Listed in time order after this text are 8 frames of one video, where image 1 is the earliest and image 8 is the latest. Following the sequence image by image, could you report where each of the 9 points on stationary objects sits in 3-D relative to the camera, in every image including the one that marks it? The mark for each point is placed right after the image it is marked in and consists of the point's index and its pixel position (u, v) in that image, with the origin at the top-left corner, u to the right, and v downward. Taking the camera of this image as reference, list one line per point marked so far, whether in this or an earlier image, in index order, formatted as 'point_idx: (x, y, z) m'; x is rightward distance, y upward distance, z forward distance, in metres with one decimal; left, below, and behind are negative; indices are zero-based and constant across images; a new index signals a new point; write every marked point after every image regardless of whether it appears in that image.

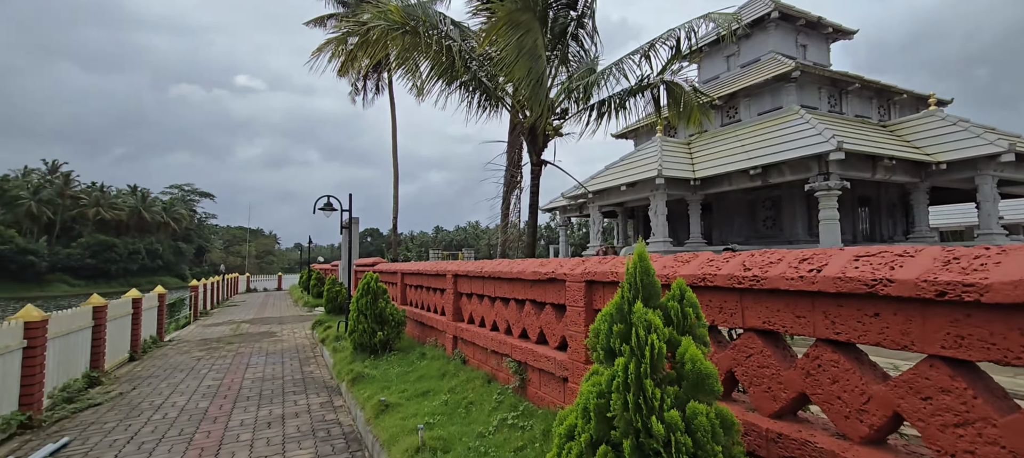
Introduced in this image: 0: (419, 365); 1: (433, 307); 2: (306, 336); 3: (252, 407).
0: (-0.9, -1.3, +5.6) m
1: (-0.8, -0.8, +6.4) m
2: (-3.9, -2.1, +11.6) m
3: (-2.5, -1.7, +5.9) m
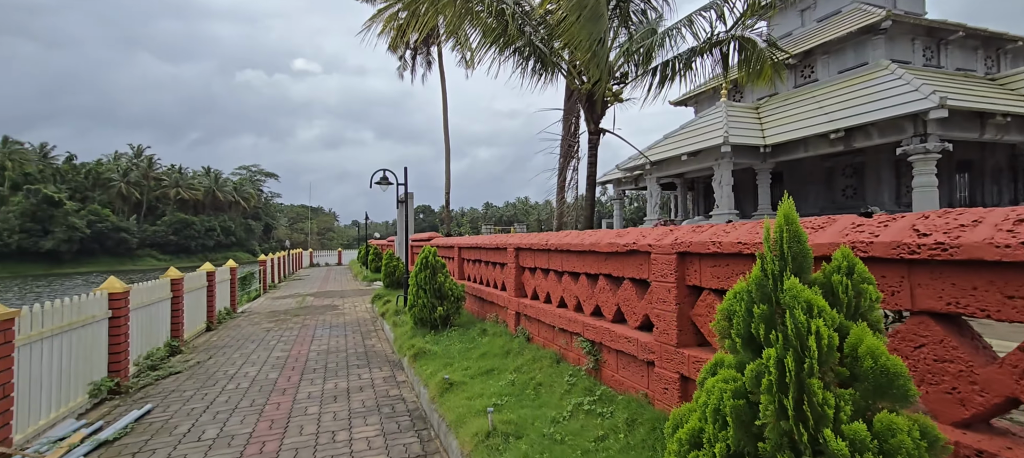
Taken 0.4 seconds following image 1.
0: (-0.3, -1.0, +5.4) m
1: (-0.2, -0.5, +6.2) m
2: (-2.8, -1.6, +11.6) m
3: (-1.9, -1.5, +5.9) m
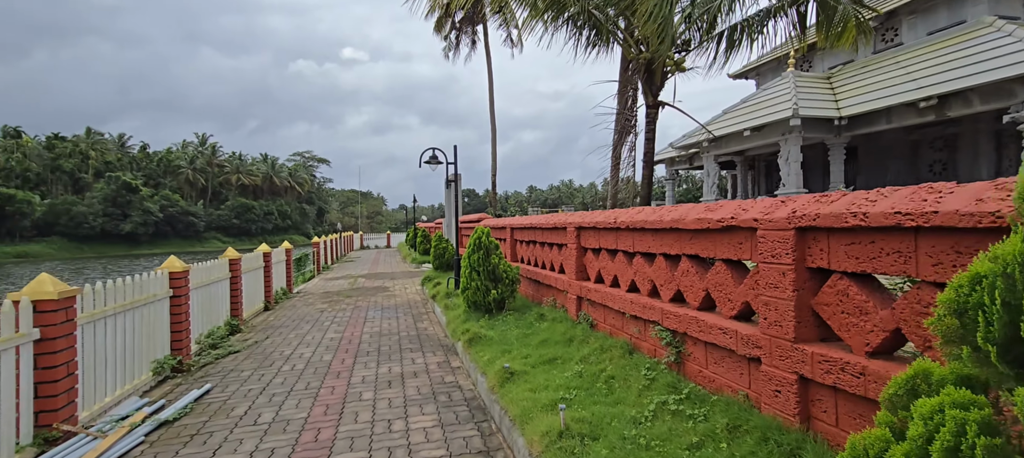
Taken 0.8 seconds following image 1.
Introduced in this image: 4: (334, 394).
0: (+0.2, -0.8, +5.1) m
1: (+0.4, -0.3, +5.8) m
2: (-1.8, -1.2, +11.5) m
3: (-1.3, -1.3, +5.7) m
4: (-1.4, -1.3, +4.7) m
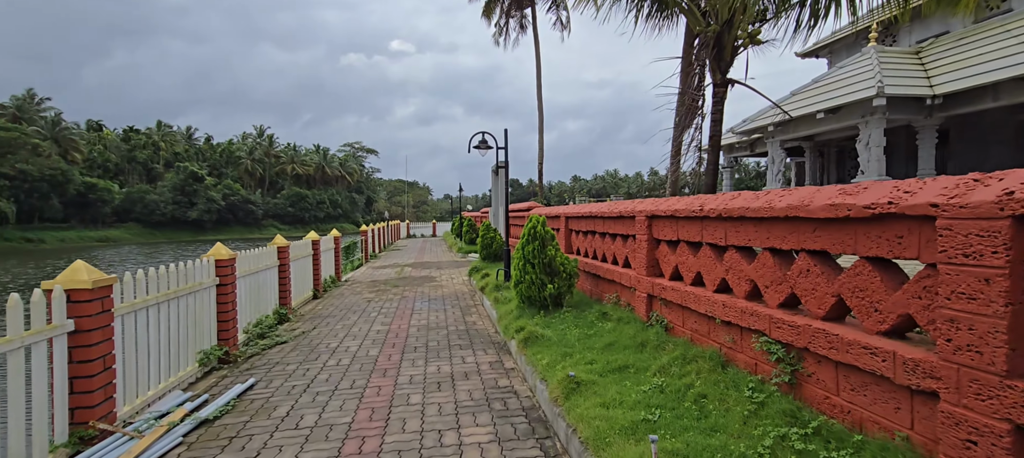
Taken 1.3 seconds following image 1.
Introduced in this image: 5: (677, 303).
0: (+0.7, -0.7, +4.5) m
1: (+0.9, -0.2, +5.3) m
2: (-0.9, -1.0, +11.1) m
3: (-0.8, -1.2, +5.3) m
4: (-0.9, -1.2, +4.3) m
5: (+1.0, -0.5, +3.7) m
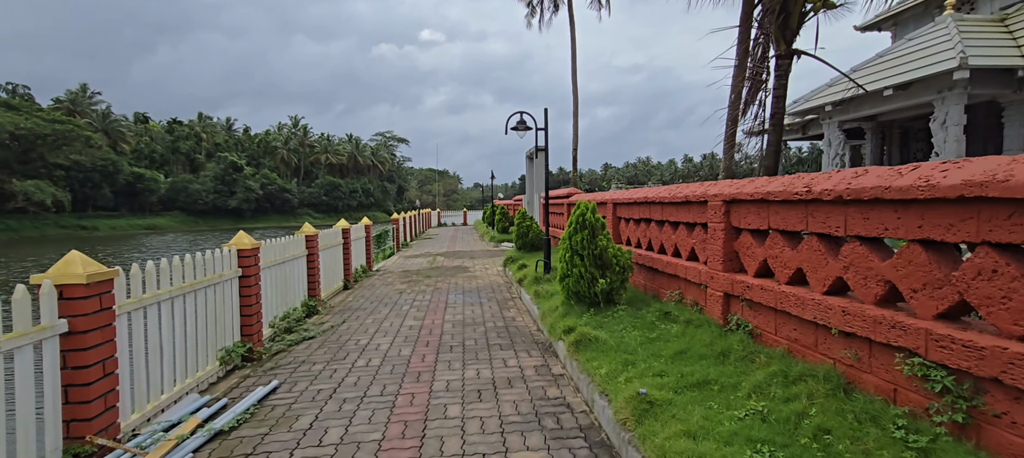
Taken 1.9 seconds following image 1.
0: (+1.0, -0.7, +3.9) m
1: (+1.3, -0.2, +4.6) m
2: (-0.2, -0.8, +10.6) m
3: (-0.4, -1.1, +4.8) m
4: (-0.6, -1.1, +3.8) m
5: (+1.3, -0.4, +3.1) m
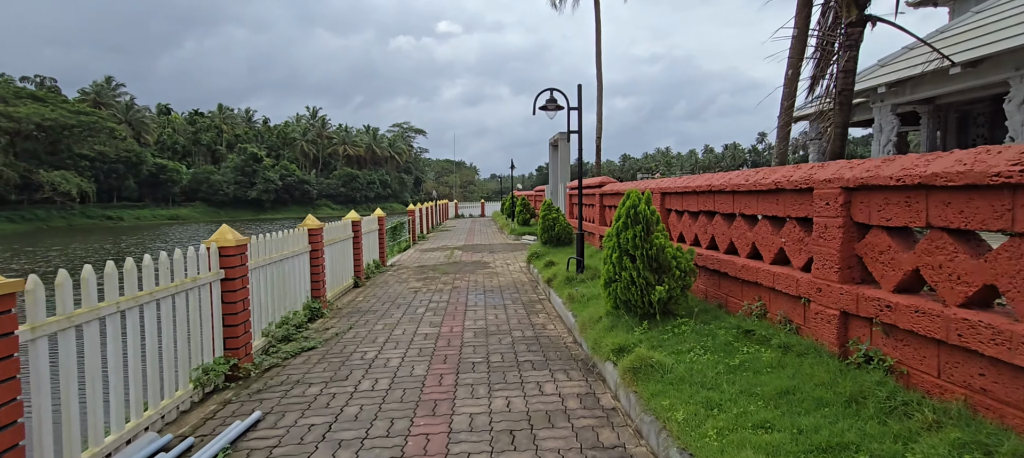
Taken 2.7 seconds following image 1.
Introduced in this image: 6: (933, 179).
0: (+1.2, -0.6, +3.0) m
1: (+1.5, -0.1, +3.7) m
2: (+0.2, -0.7, +9.7) m
3: (-0.2, -1.0, +3.9) m
4: (-0.4, -1.1, +3.0) m
5: (+1.5, -0.4, +2.1) m
6: (+1.5, +0.2, +2.2) m
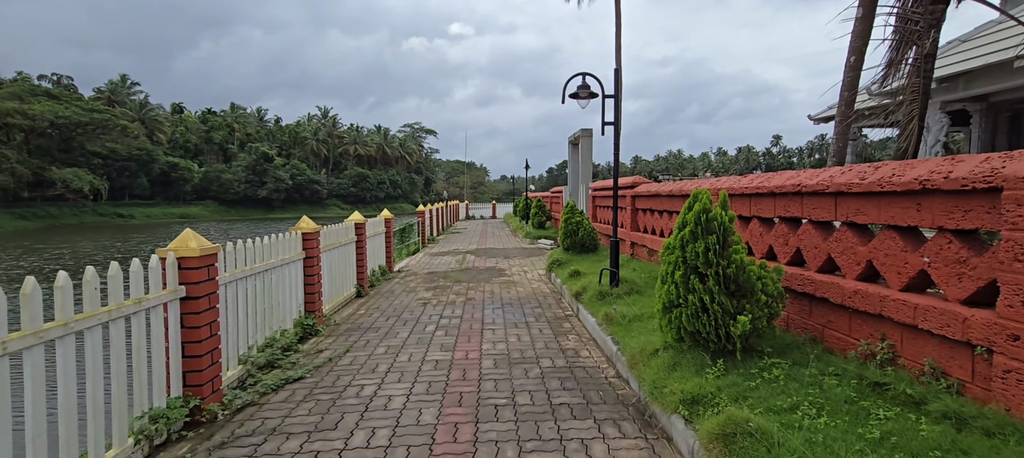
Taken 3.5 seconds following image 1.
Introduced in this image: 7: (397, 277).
0: (+1.4, -0.7, +2.1) m
1: (+1.7, -0.2, +2.8) m
2: (+0.5, -0.7, +8.8) m
3: (0.0, -1.1, +3.0) m
4: (-0.2, -1.1, +2.1) m
5: (+1.7, -0.5, +1.2) m
6: (+1.7, +0.1, +1.3) m
7: (-1.9, -0.8, +9.9) m
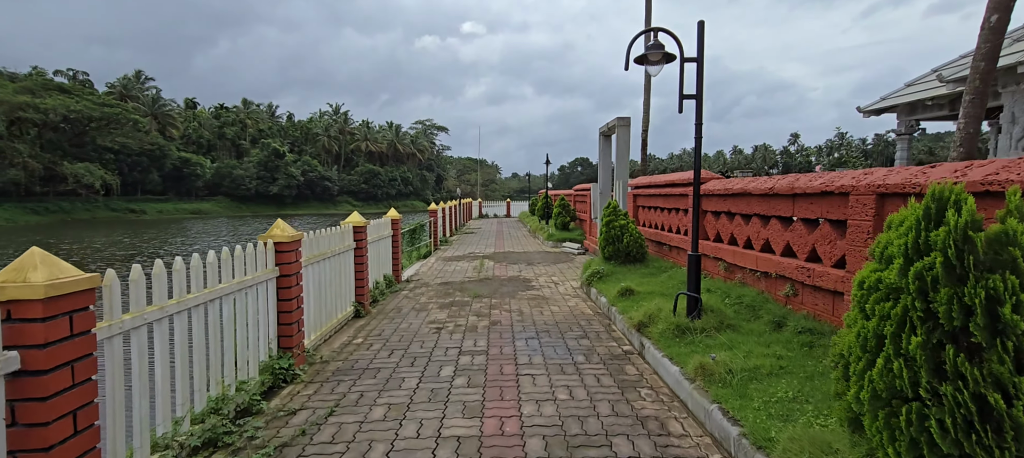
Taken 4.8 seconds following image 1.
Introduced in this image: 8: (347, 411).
0: (+1.7, -0.8, +0.6) m
1: (+2.0, -0.3, +1.2) m
2: (+0.9, -0.8, +7.3) m
3: (+0.3, -1.2, +1.5) m
4: (0.0, -1.2, +0.6) m
5: (+1.9, -0.6, -0.3) m
6: (+1.9, 0.0, -0.3) m
7: (-1.5, -0.8, +8.5) m
8: (-1.0, -1.1, +3.9) m
